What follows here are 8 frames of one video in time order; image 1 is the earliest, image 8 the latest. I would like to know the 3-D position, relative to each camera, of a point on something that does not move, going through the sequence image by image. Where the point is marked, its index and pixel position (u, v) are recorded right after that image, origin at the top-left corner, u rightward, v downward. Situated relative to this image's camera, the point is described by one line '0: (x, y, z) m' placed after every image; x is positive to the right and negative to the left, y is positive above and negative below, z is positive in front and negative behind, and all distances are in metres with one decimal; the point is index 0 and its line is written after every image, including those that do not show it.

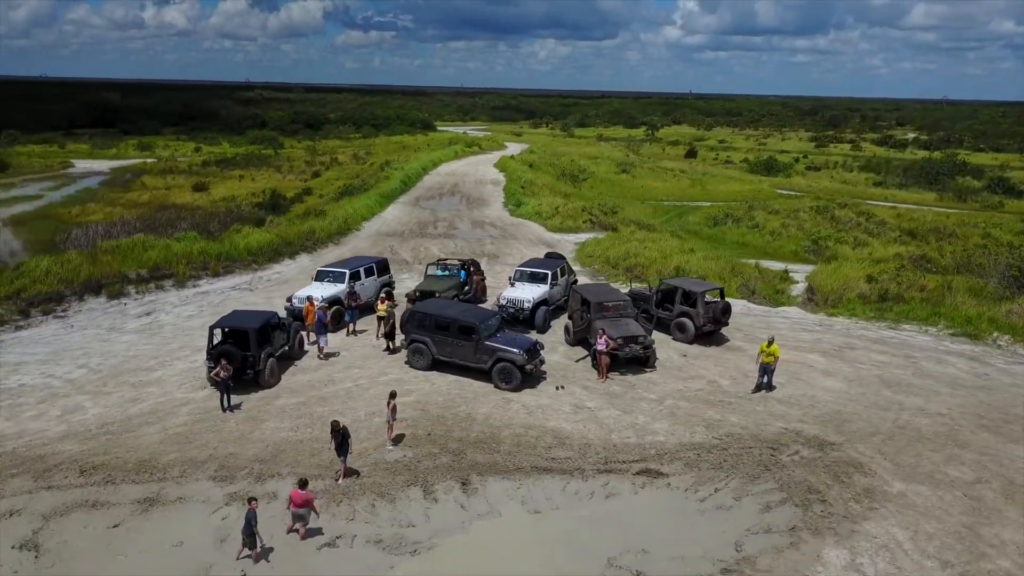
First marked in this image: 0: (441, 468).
0: (-1.3, -3.2, +14.5) m
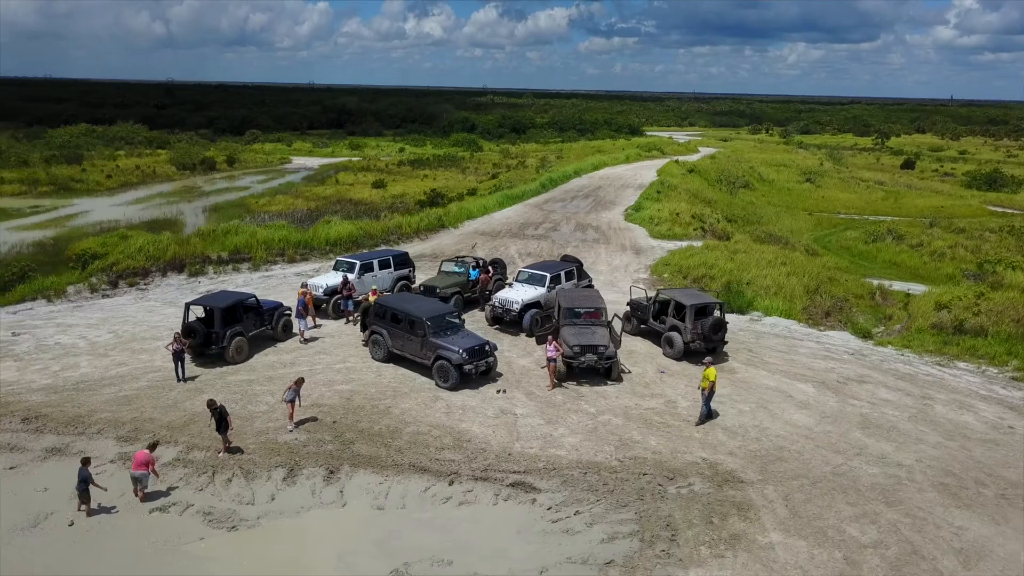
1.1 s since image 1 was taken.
0: (-3.5, -3.0, +14.8) m
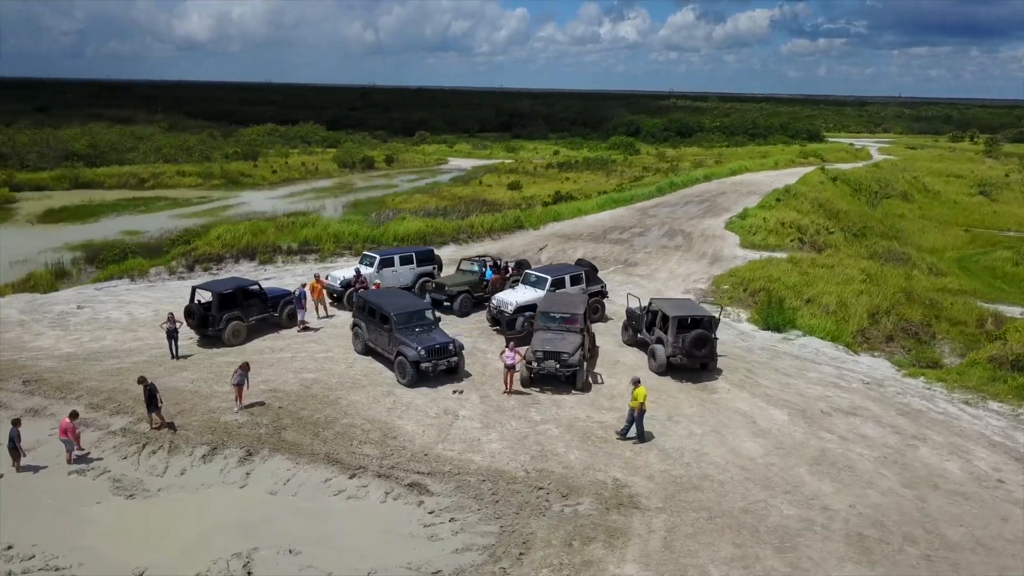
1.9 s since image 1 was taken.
0: (-5.0, -2.8, +15.4) m
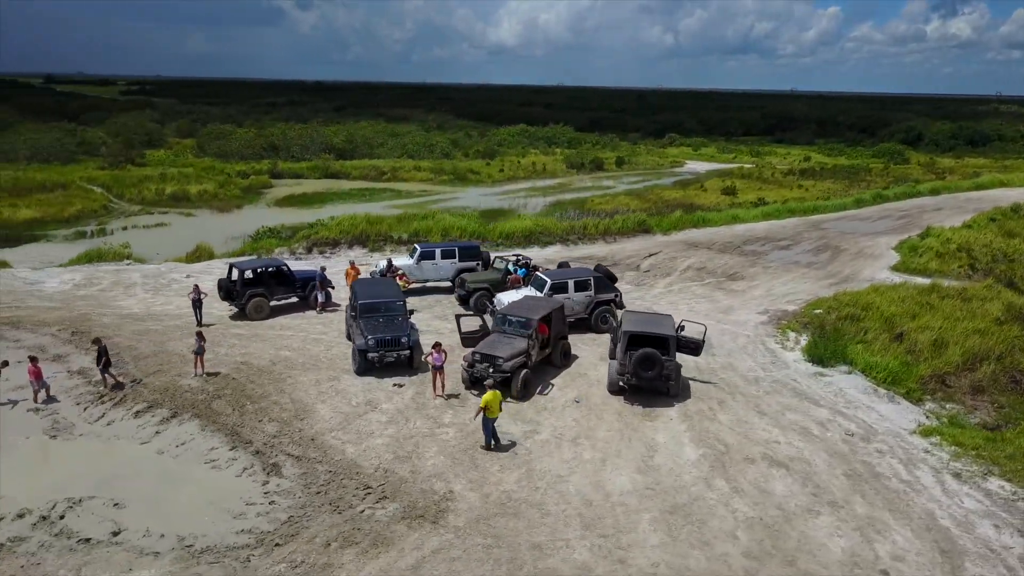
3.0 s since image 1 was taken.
0: (-6.8, -2.3, +16.8) m
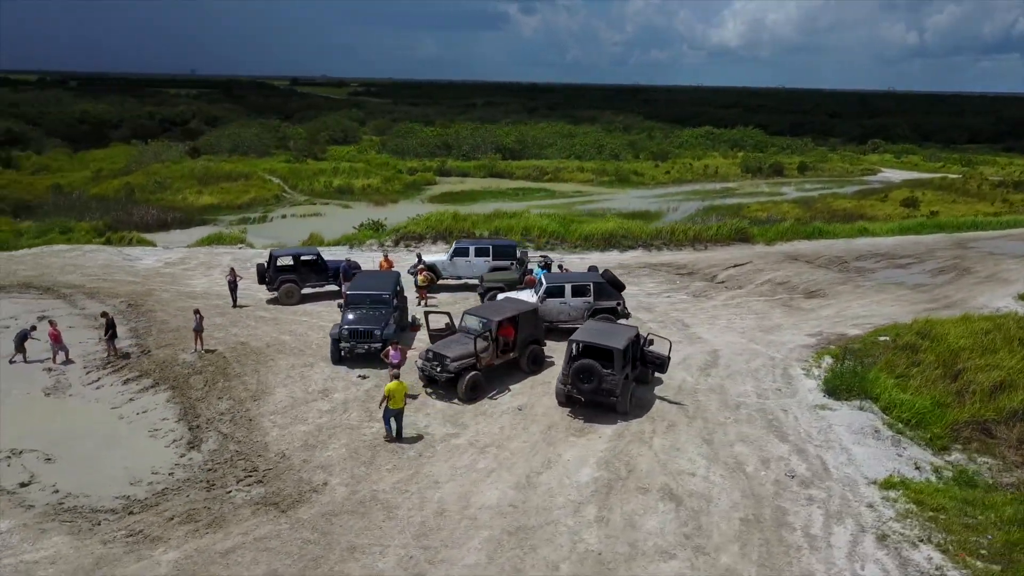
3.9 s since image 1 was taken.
0: (-7.6, -1.9, +18.1) m
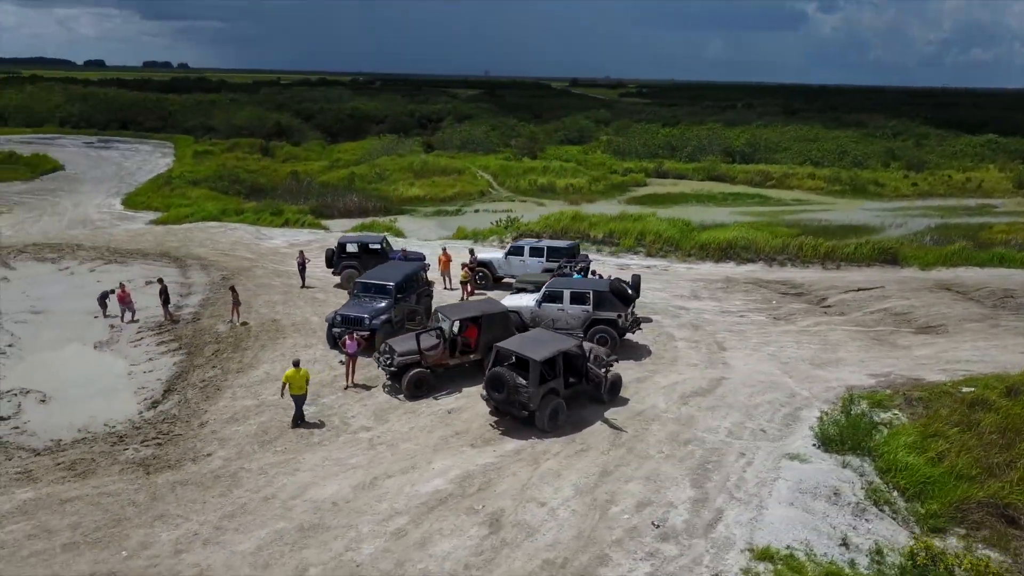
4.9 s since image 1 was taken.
0: (-7.7, -1.3, +19.9) m
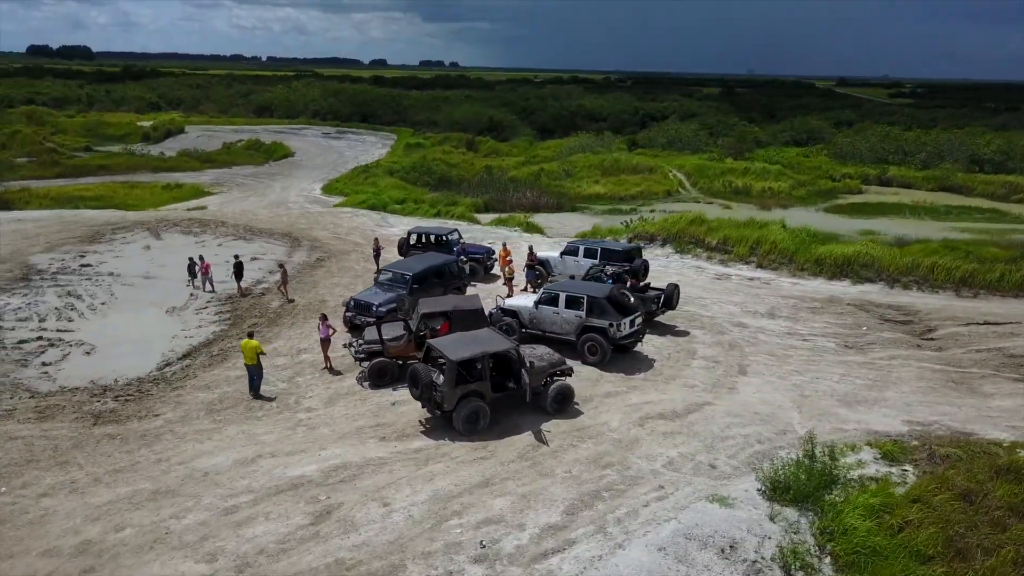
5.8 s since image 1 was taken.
0: (-7.1, -0.7, +21.6) m
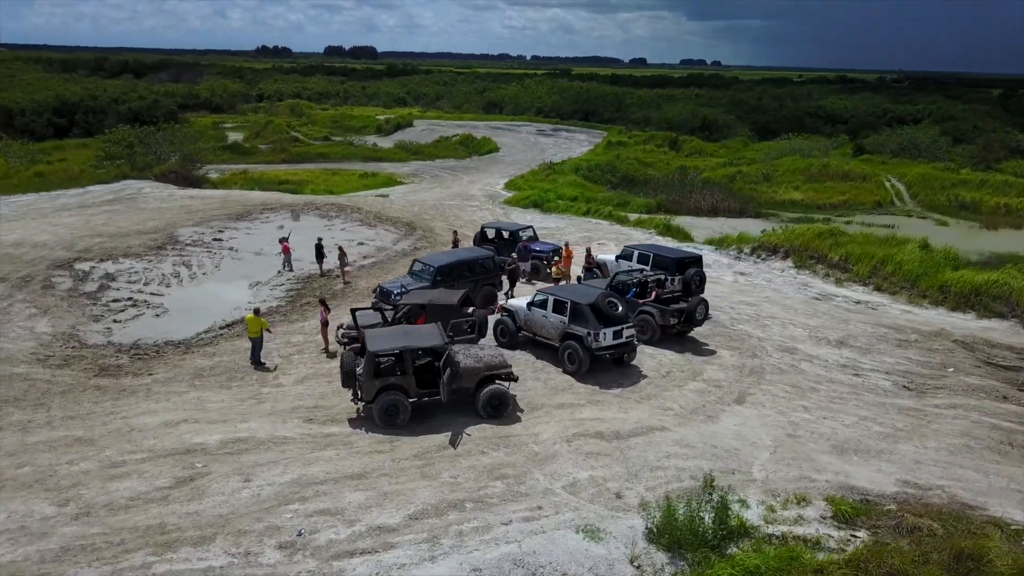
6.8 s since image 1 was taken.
0: (-5.7, -0.1, +23.1) m
